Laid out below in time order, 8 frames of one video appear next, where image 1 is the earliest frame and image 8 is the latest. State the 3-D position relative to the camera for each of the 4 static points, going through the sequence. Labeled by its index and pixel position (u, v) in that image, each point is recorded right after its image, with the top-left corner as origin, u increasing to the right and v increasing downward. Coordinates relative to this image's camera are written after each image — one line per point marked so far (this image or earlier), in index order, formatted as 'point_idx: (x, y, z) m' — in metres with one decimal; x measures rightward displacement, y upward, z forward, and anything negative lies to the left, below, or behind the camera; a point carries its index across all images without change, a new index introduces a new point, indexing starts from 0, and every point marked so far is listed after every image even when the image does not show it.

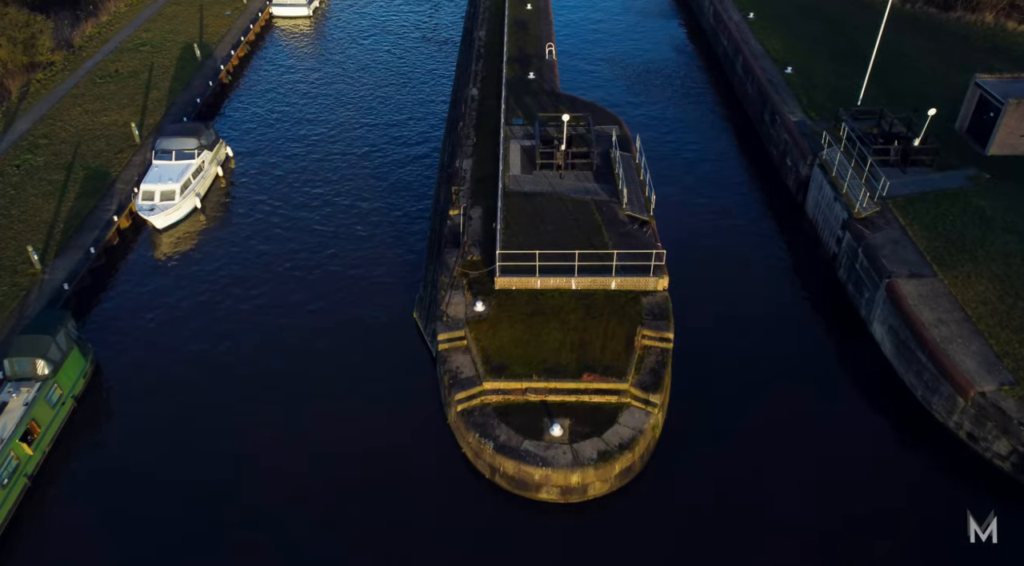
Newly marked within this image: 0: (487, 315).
0: (-0.6, -0.8, +19.7) m
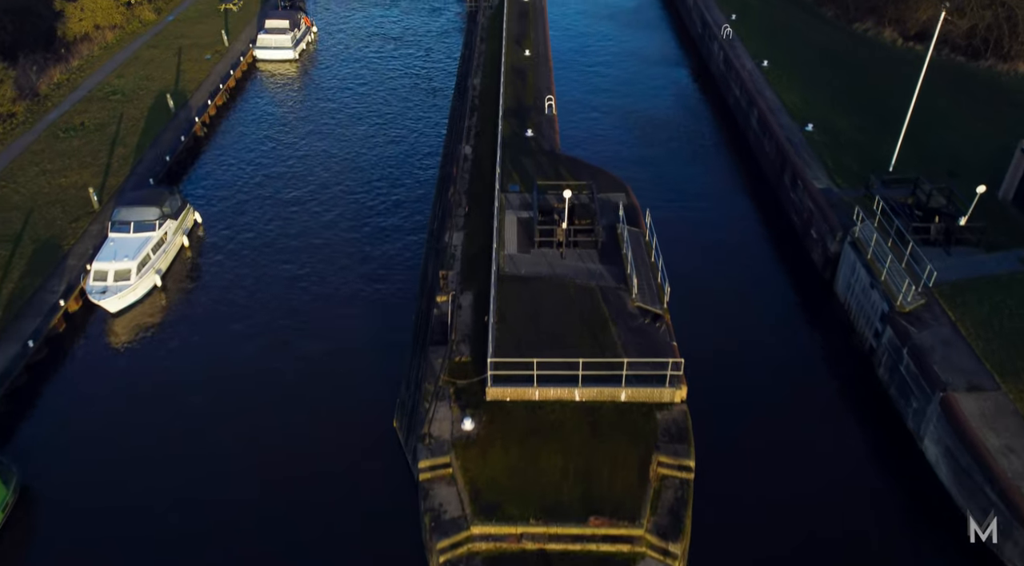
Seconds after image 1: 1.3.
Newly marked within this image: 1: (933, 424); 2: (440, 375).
0: (-0.8, -3.2, +16.9) m
1: (+9.3, -3.1, +17.7) m
2: (-1.7, -2.2, +18.7) m
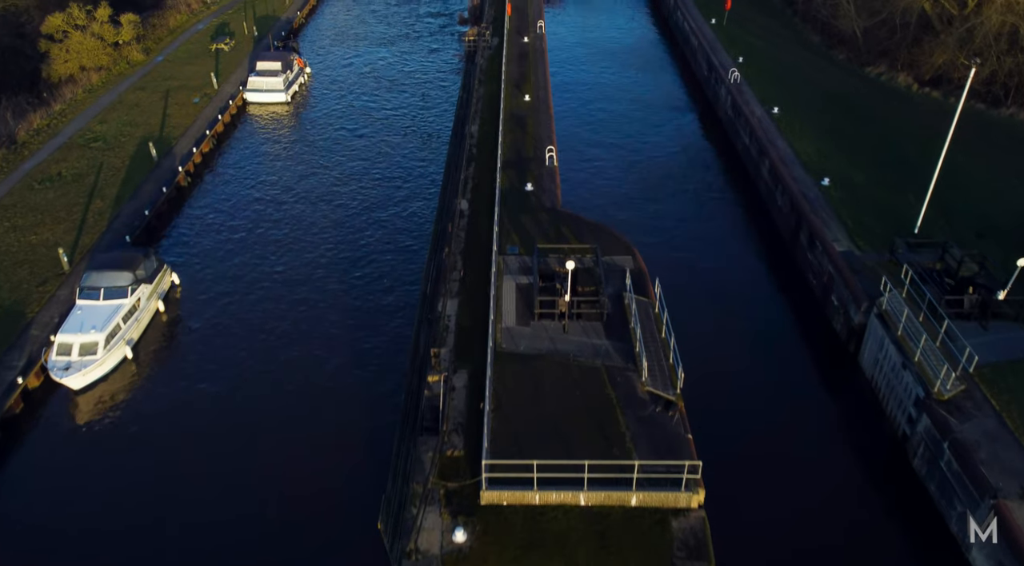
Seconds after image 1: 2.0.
0: (-0.8, -5.0, +15.0) m
1: (+9.2, -4.9, +15.8) m
2: (-1.7, -4.0, +16.9) m
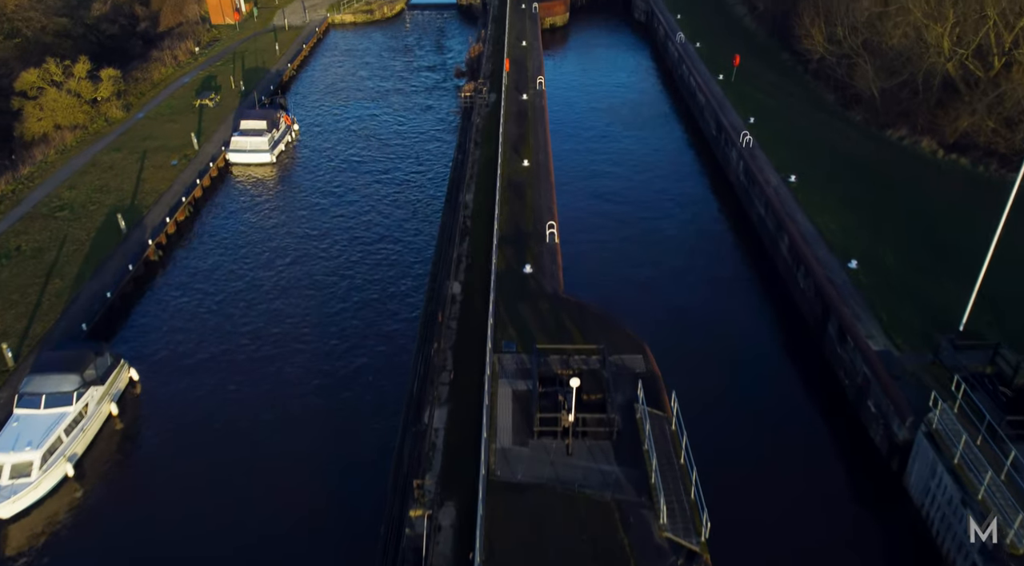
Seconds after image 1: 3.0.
0: (-0.9, -7.3, +12.2) m
1: (+9.1, -7.3, +13.0) m
2: (-1.8, -6.4, +14.1) m
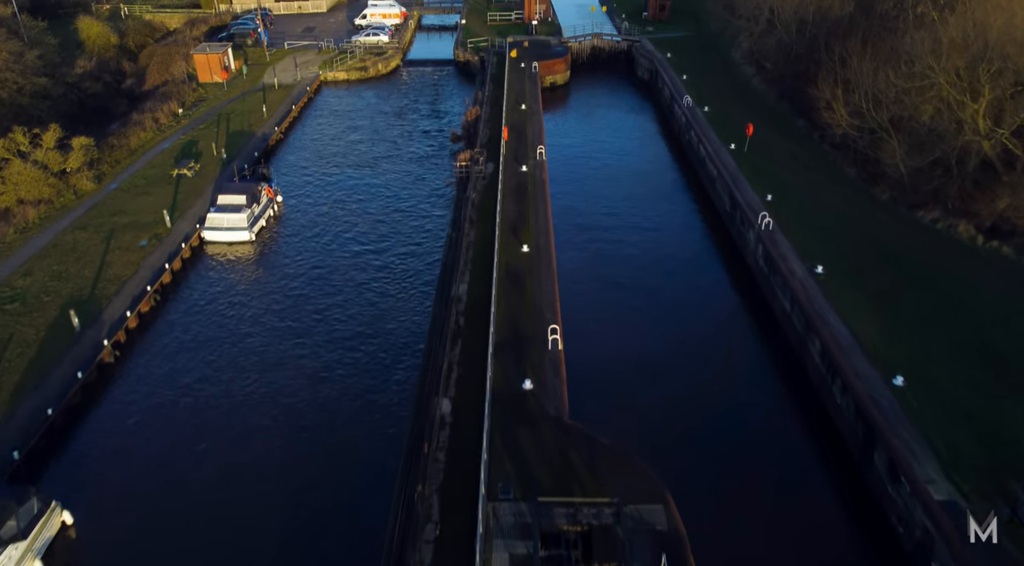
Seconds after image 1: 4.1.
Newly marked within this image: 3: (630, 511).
0: (-1.0, -9.9, +8.7) m
1: (+9.1, -9.9, +9.5) m
2: (-1.9, -9.1, +10.7) m
3: (+2.6, -5.0, +17.5) m
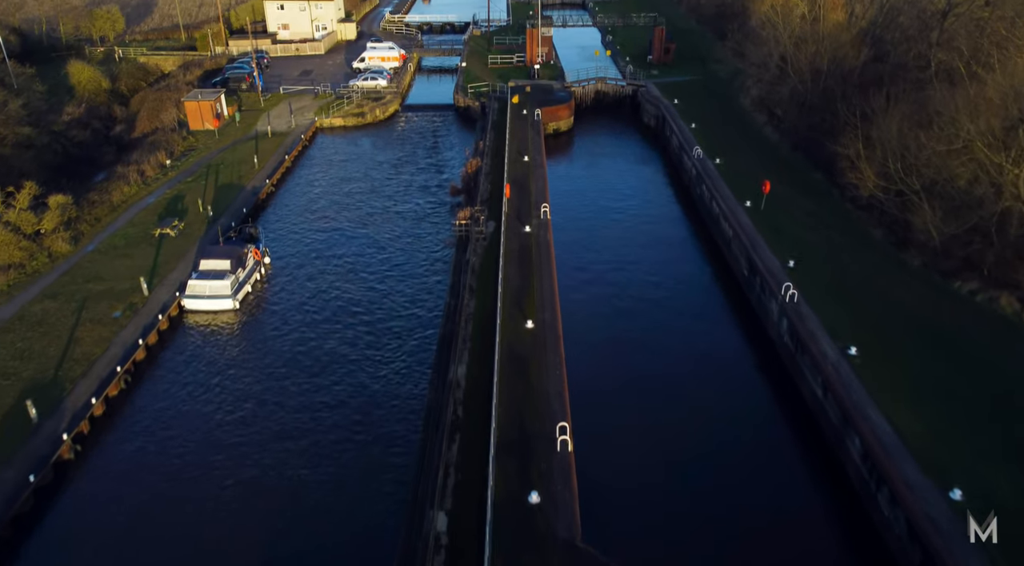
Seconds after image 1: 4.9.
0: (-0.9, -11.8, +5.8) m
1: (+9.2, -11.9, +6.6) m
2: (-1.8, -11.1, +7.8) m
3: (+2.7, -7.3, +14.8) m
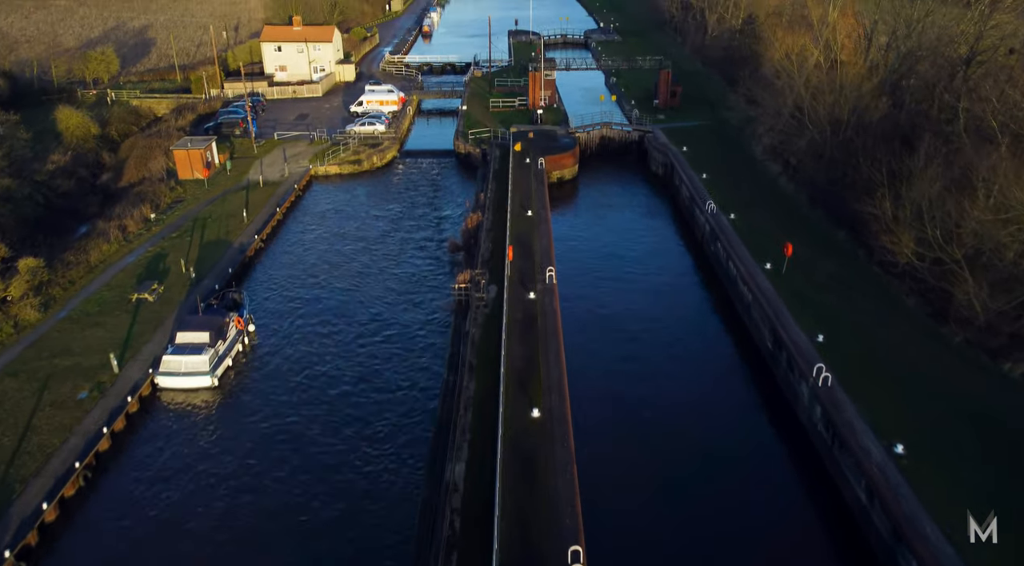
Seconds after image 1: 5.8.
0: (-0.8, -13.6, +2.6) m
1: (+9.3, -13.7, +3.5) m
2: (-1.7, -12.9, +4.7) m
3: (+2.8, -9.4, +11.8) m
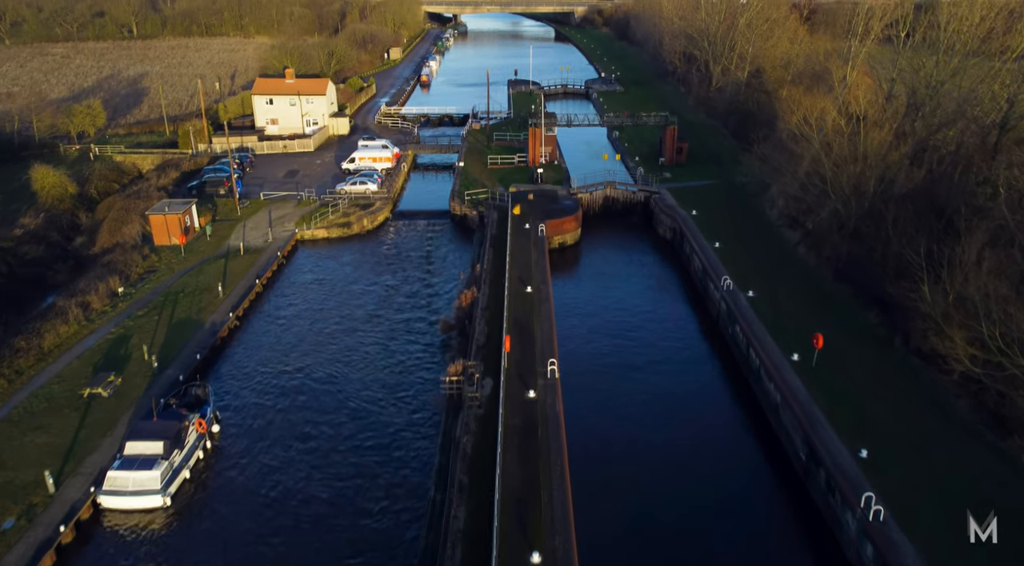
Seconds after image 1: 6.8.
0: (-0.9, -15.6, -1.8) m
1: (+9.2, -15.8, -1.0) m
2: (-1.8, -15.1, +0.3) m
3: (+2.7, -11.9, +7.5) m
